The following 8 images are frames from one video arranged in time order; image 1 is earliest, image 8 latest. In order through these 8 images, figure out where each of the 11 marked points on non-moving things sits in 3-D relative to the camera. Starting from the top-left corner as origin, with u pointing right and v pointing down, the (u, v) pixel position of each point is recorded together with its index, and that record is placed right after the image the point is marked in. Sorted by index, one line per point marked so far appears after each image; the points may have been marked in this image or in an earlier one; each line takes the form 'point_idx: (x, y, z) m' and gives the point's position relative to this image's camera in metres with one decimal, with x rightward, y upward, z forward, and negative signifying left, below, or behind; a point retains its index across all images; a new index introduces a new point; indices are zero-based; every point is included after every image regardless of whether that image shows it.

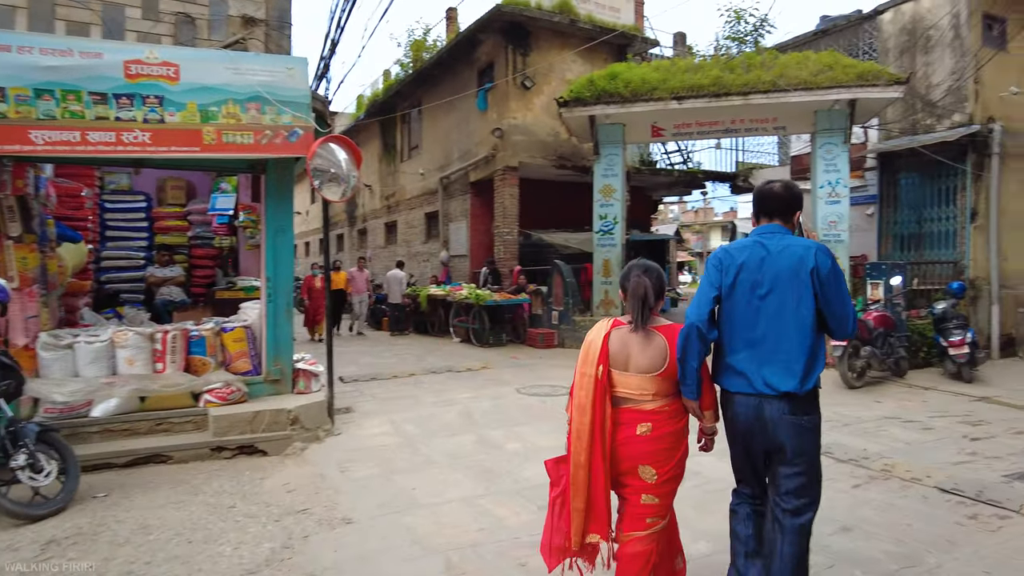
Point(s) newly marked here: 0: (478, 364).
0: (-0.4, -1.0, +8.4) m
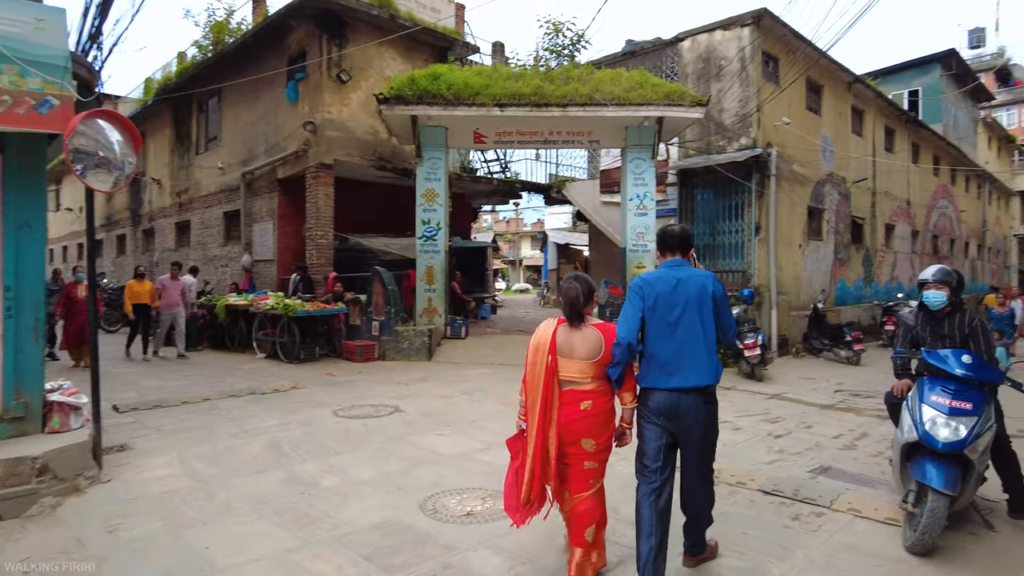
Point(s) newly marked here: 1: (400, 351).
0: (-2.5, -1.1, +7.5) m
1: (-1.6, -0.9, +9.2) m
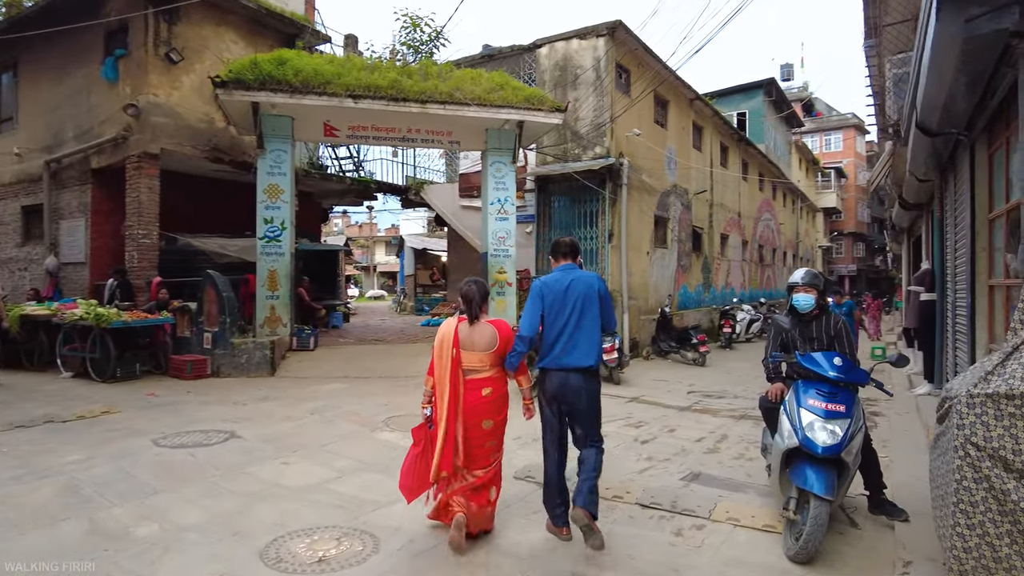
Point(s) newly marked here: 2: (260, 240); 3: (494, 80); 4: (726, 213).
0: (-4.0, -1.1, +6.4) m
1: (-3.4, -1.0, +8.2) m
2: (-3.5, +0.7, +9.2) m
3: (-0.3, +3.1, +9.7) m
4: (+6.1, +2.1, +18.9) m
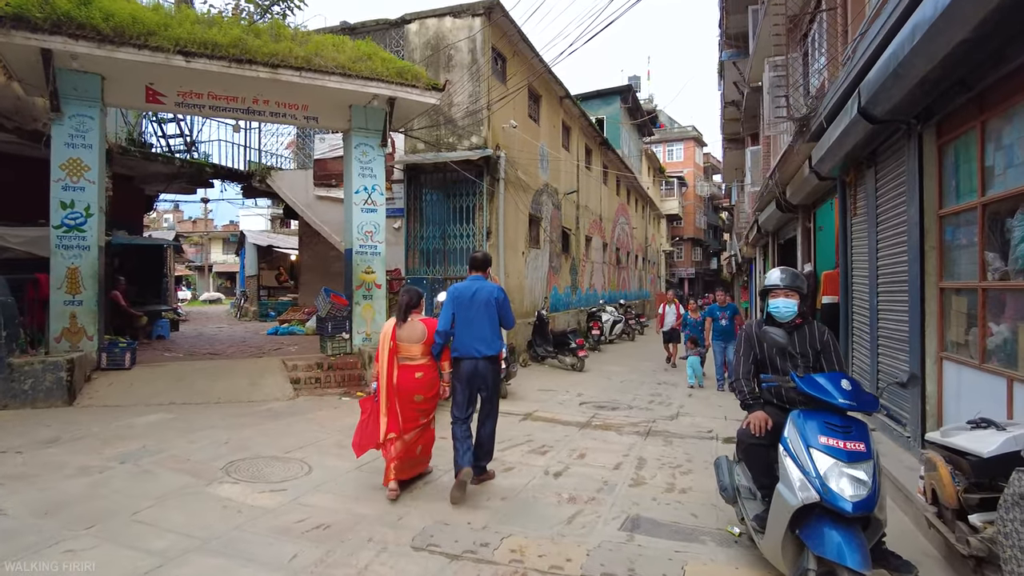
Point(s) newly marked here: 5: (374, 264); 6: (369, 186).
0: (-4.8, -1.1, +4.3) m
1: (-4.6, -1.0, +6.2) m
2: (-5.0, +0.6, +7.2) m
3: (-1.9, +3.0, +8.4) m
4: (+2.3, +2.1, +18.7) m
5: (-1.8, +0.3, +8.8) m
6: (-1.9, +1.3, +8.8) m
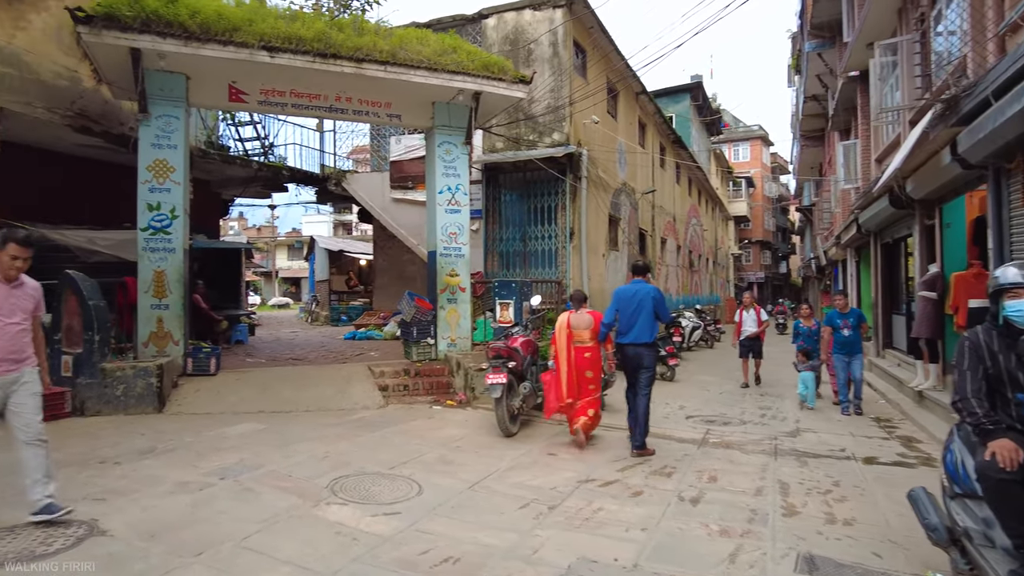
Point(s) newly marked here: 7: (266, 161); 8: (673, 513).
0: (-4.0, -1.2, +4.1) m
1: (-3.7, -1.0, +6.1) m
2: (-3.9, +0.6, +7.1) m
3: (-0.8, +3.0, +8.1) m
4: (+4.2, +1.9, +18.0) m
5: (-0.7, +0.3, +8.4) m
6: (-0.7, +1.3, +8.4) m
7: (-4.0, +2.1, +11.0) m
8: (+1.0, -1.3, +4.0) m
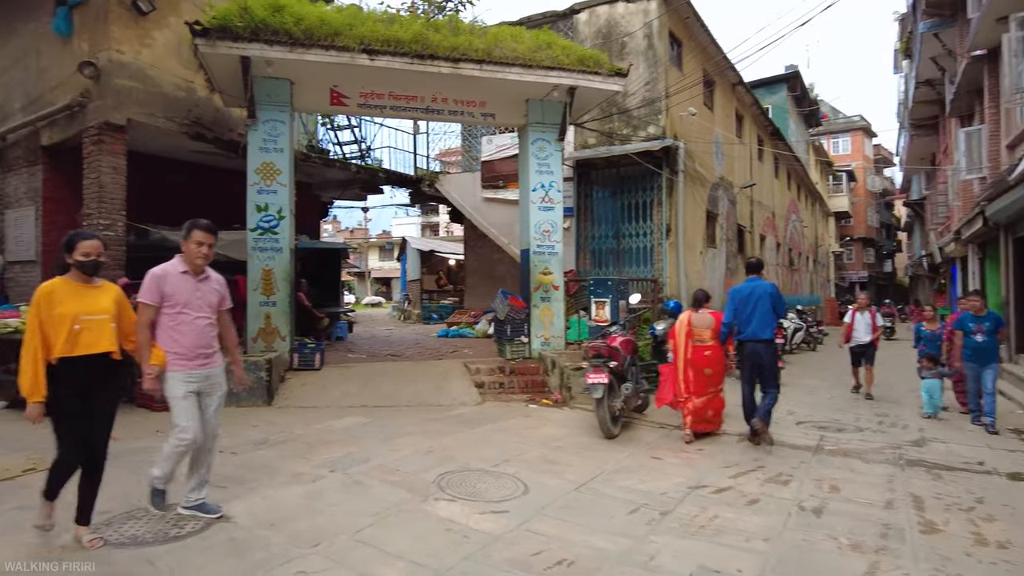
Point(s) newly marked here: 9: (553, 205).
0: (-3.3, -1.1, +4.5) m
1: (-2.8, -1.0, +6.4) m
2: (-2.9, +0.6, +7.4) m
3: (+0.3, +3.0, +8.0) m
4: (+6.5, +2.0, +17.2) m
5: (+0.5, +0.3, +8.3) m
6: (+0.4, +1.3, +8.3) m
7: (-2.5, +2.1, +11.3) m
8: (+1.6, -1.3, +3.7) m
9: (+0.5, +1.0, +8.3) m
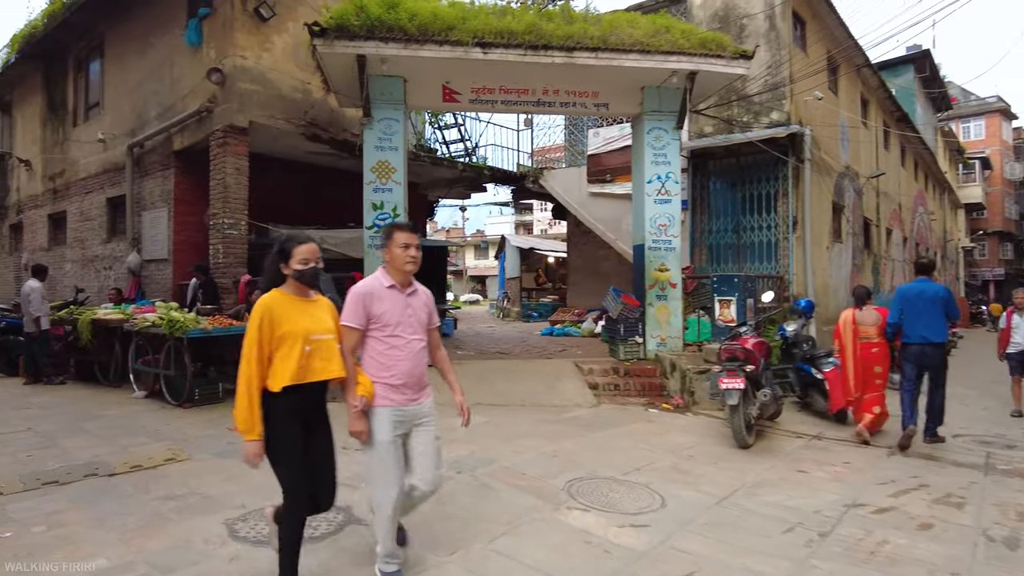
0: (-2.4, -1.1, +4.6) m
1: (-1.6, -1.0, +6.4) m
2: (-1.6, +0.7, +7.5) m
3: (+1.6, +3.0, +7.6) m
4: (+9.0, +2.0, +15.9) m
5: (+1.9, +0.3, +7.9) m
6: (+1.8, +1.4, +7.9) m
7: (-0.7, +2.2, +11.3) m
8: (+2.3, -1.3, +3.2) m
9: (+1.9, +1.1, +7.9) m
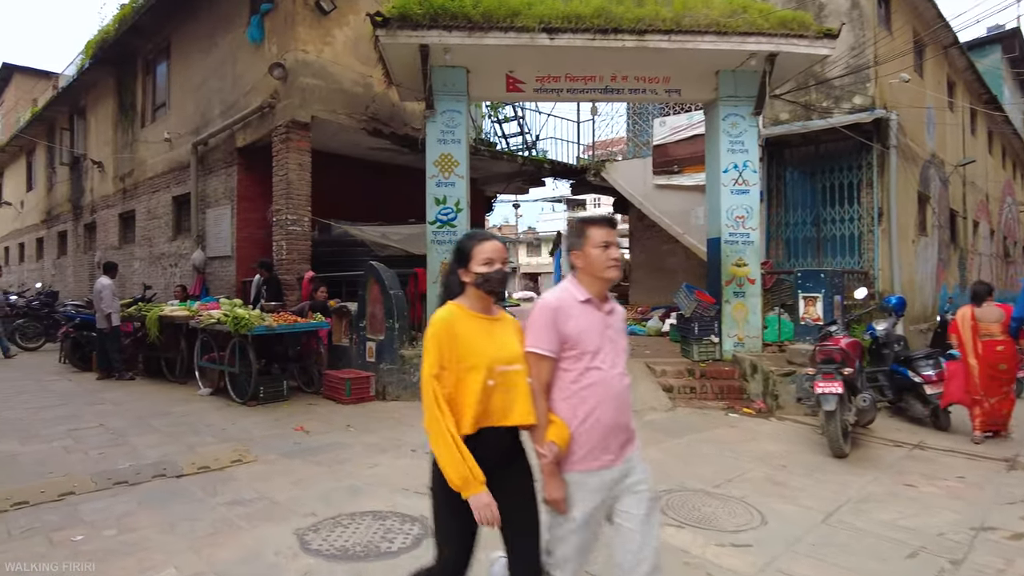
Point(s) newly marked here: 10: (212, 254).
0: (-1.9, -1.1, +4.5) m
1: (-1.0, -0.9, +6.3) m
2: (-0.9, +0.7, +7.3) m
3: (+2.4, +3.1, +7.2) m
4: (+10.4, +2.1, +14.9) m
5: (+2.6, +0.4, +7.4) m
6: (+2.5, +1.4, +7.4) m
7: (+0.3, +2.2, +11.0) m
8: (+2.7, -1.3, +2.7) m
9: (+2.6, +1.1, +7.4) m
10: (-4.4, +0.5, +9.7) m
